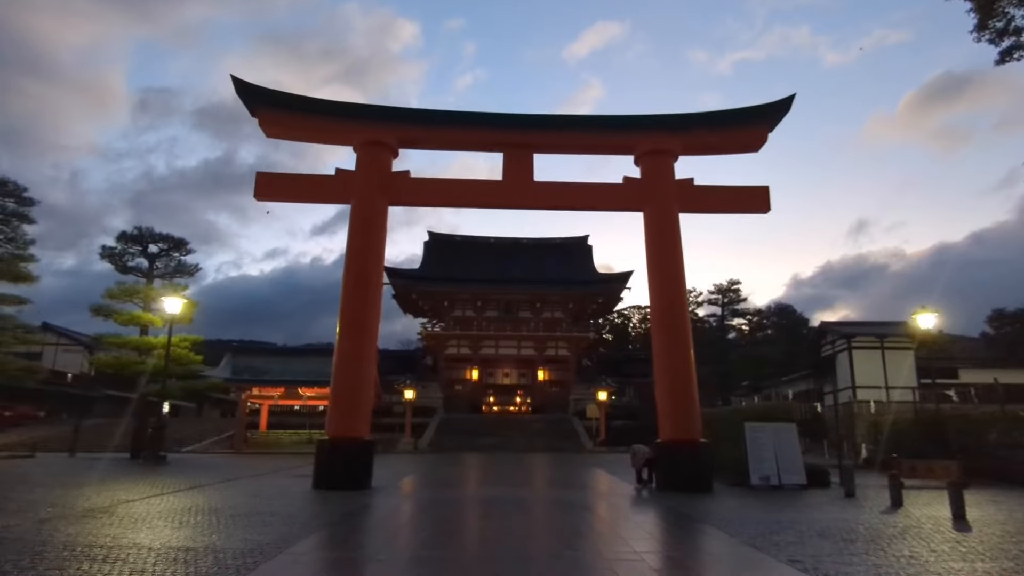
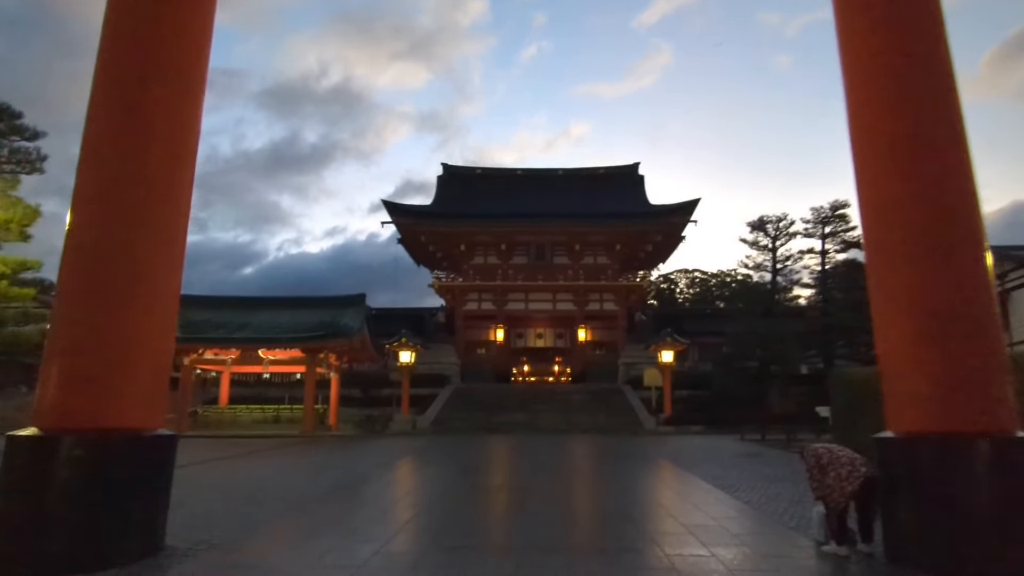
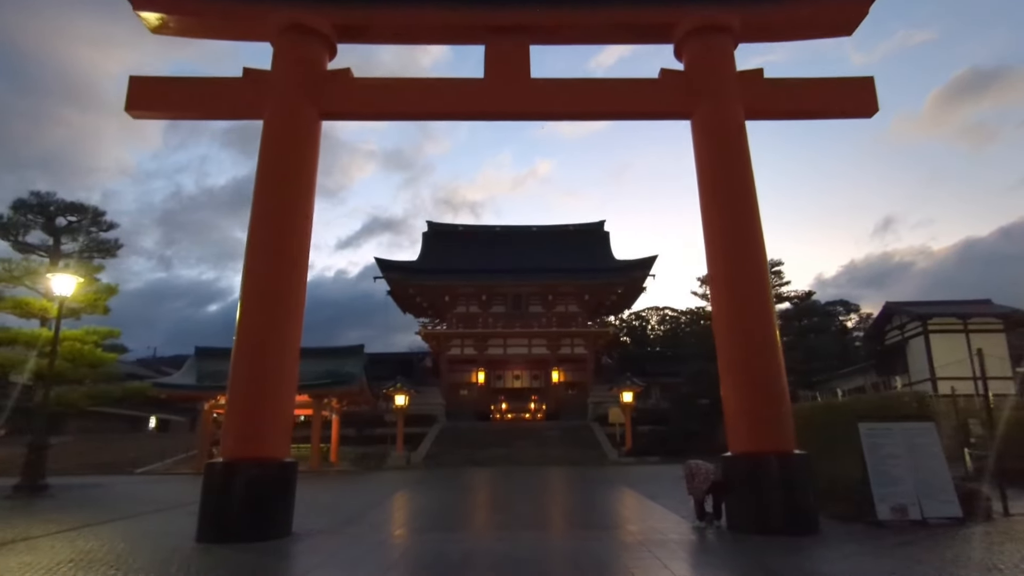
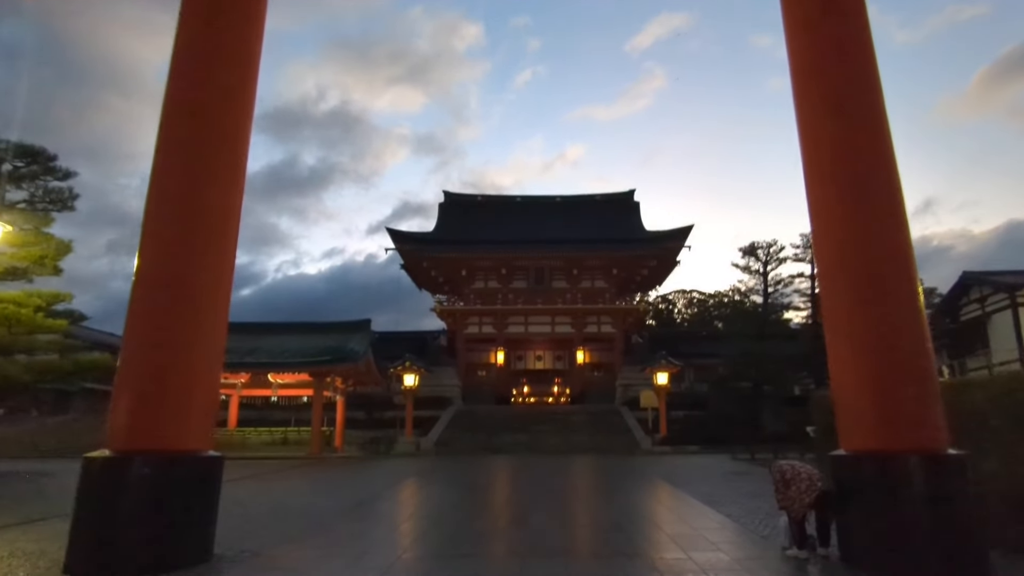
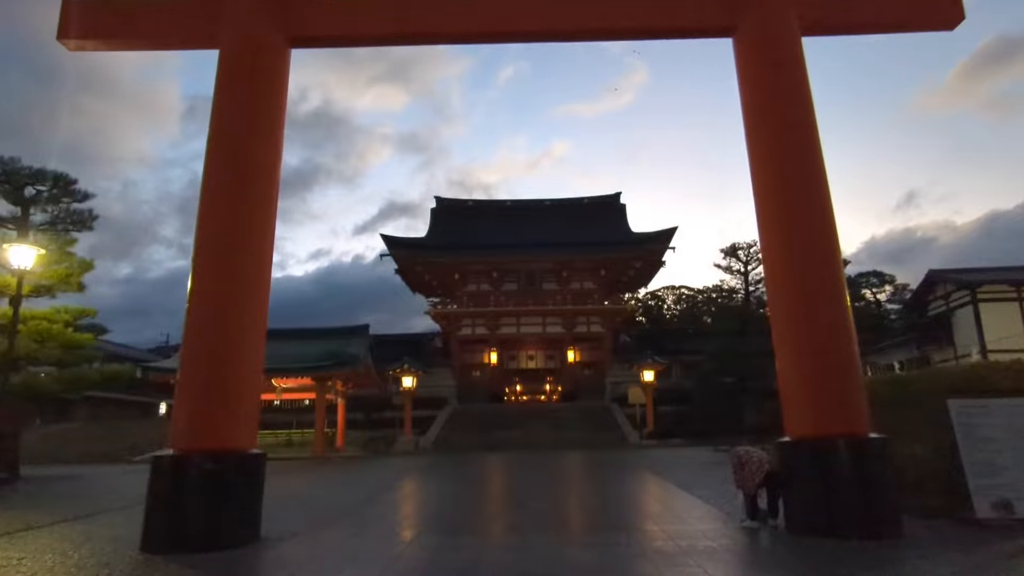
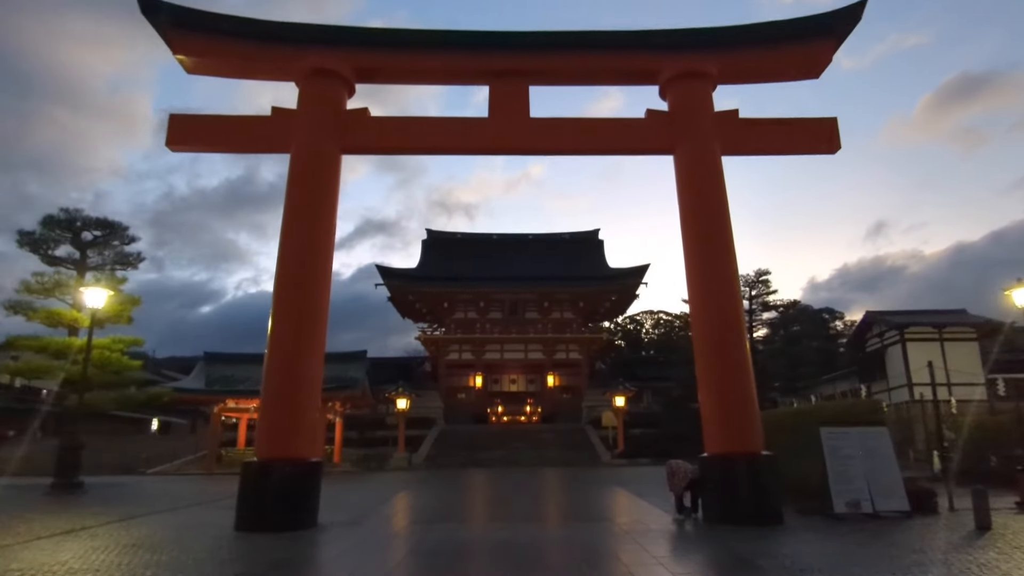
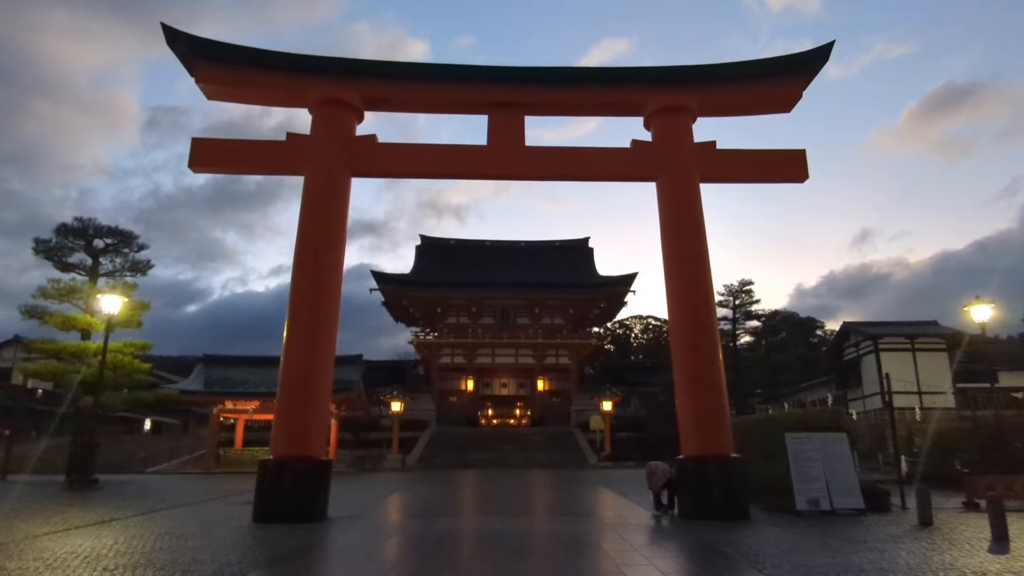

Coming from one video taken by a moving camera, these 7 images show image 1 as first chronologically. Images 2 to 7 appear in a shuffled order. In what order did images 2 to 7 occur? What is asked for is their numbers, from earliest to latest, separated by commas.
7, 6, 3, 5, 4, 2
